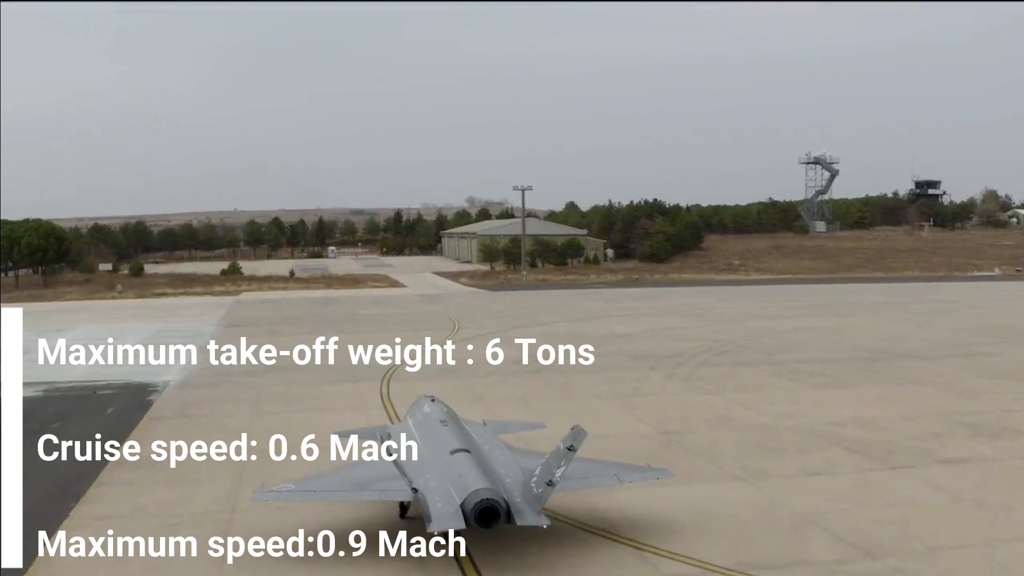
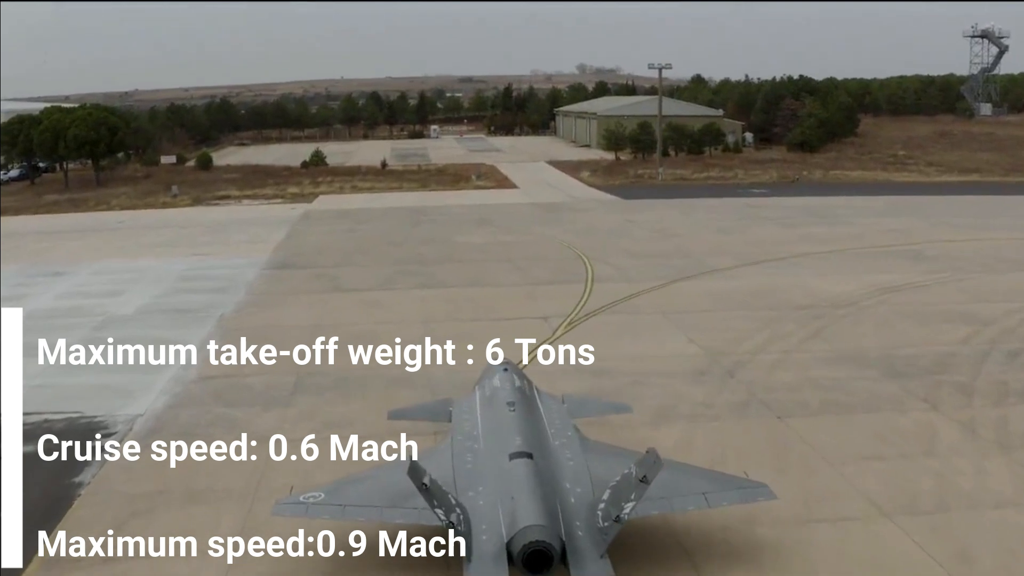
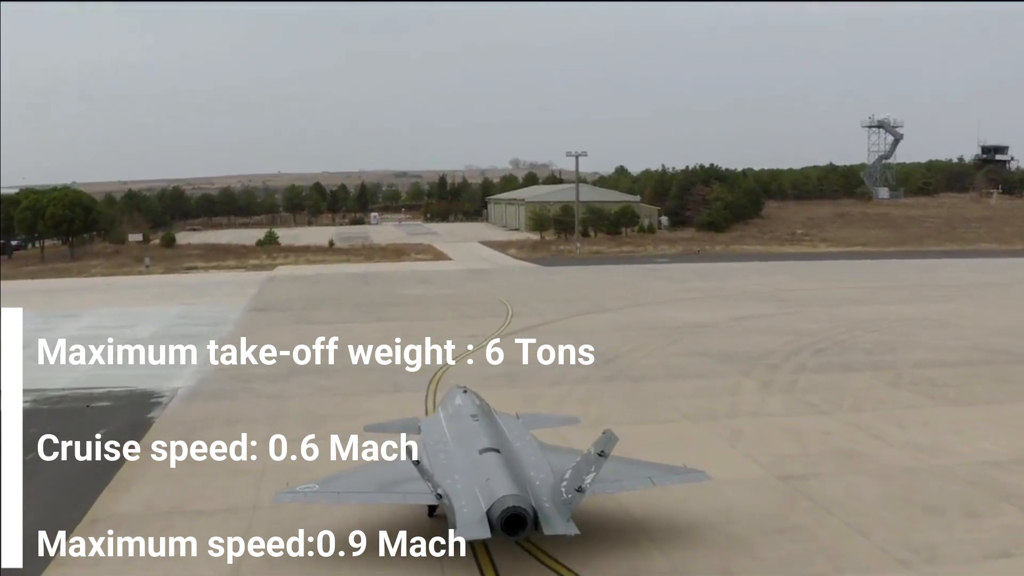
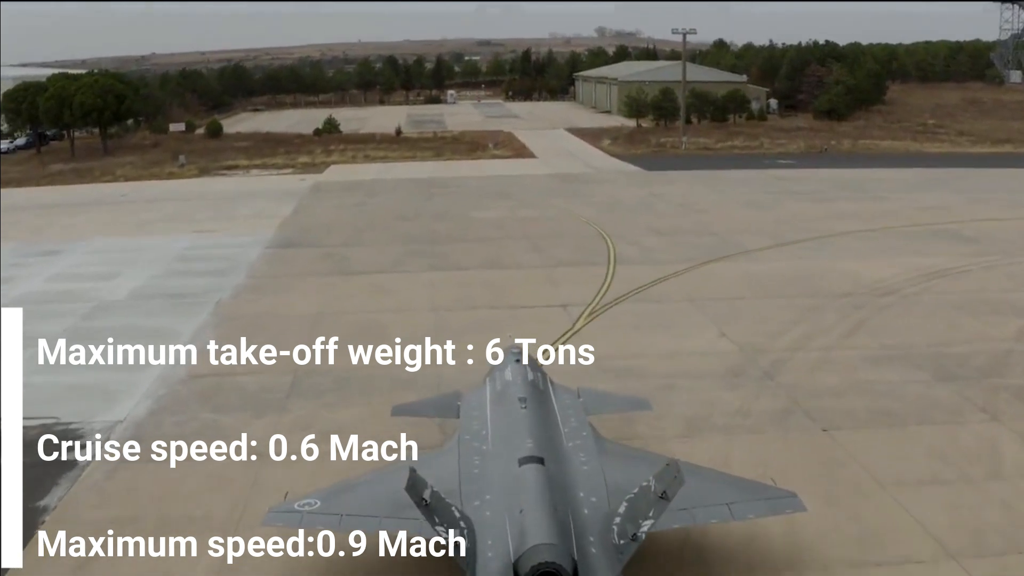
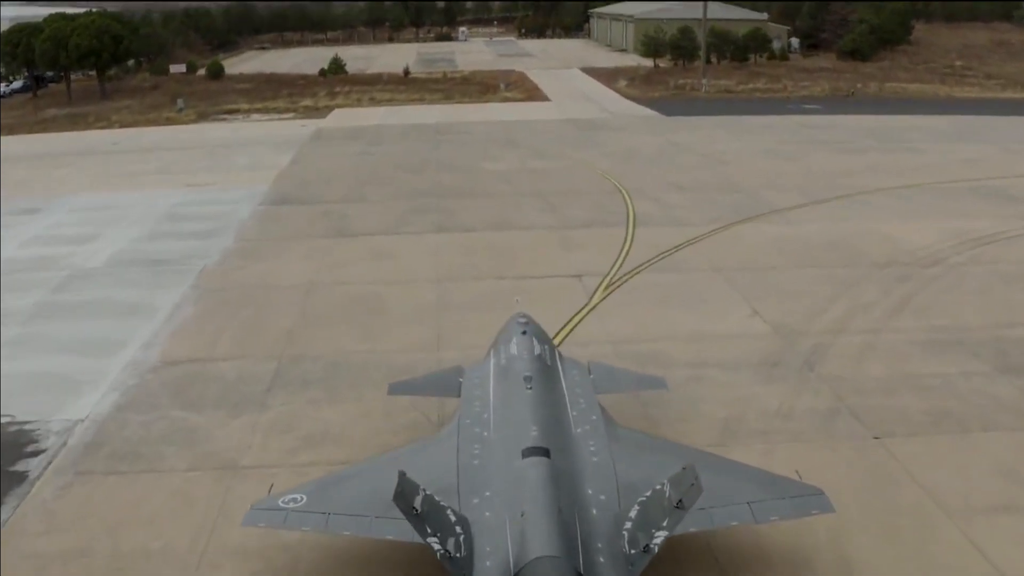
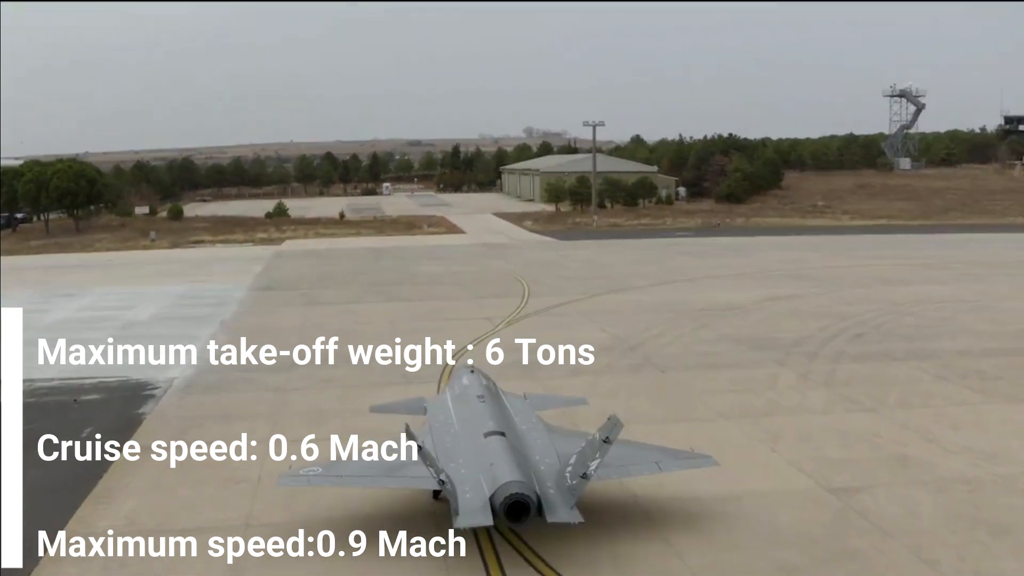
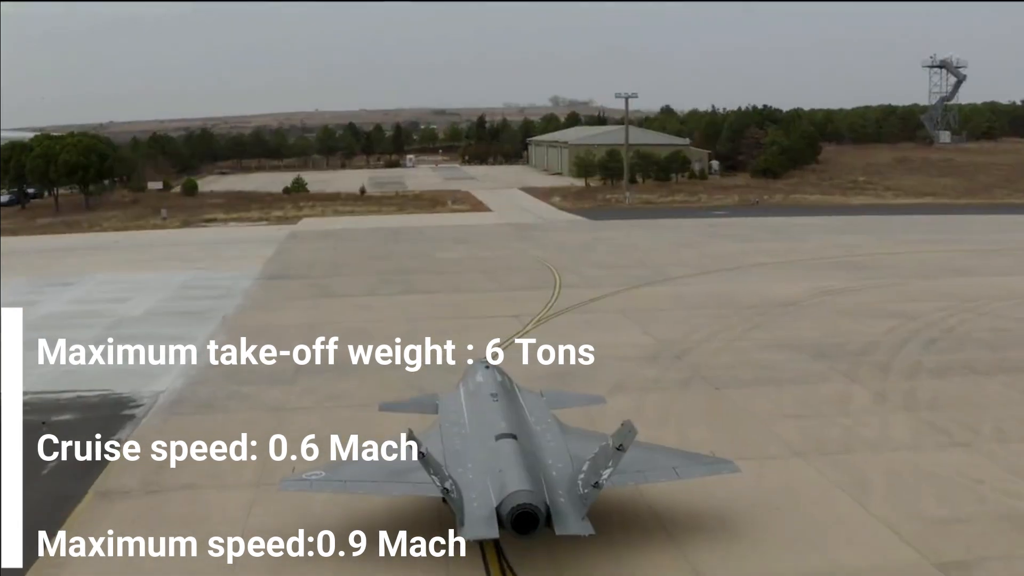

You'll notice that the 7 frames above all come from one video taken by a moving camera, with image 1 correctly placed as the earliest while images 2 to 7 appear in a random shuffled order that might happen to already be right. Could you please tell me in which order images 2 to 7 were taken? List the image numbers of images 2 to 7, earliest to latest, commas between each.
3, 6, 7, 2, 4, 5
